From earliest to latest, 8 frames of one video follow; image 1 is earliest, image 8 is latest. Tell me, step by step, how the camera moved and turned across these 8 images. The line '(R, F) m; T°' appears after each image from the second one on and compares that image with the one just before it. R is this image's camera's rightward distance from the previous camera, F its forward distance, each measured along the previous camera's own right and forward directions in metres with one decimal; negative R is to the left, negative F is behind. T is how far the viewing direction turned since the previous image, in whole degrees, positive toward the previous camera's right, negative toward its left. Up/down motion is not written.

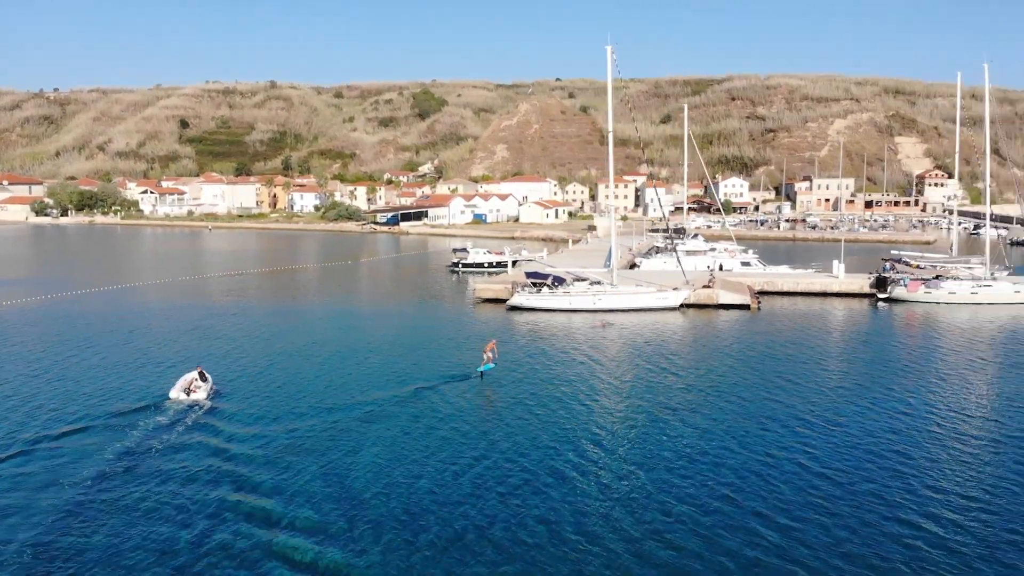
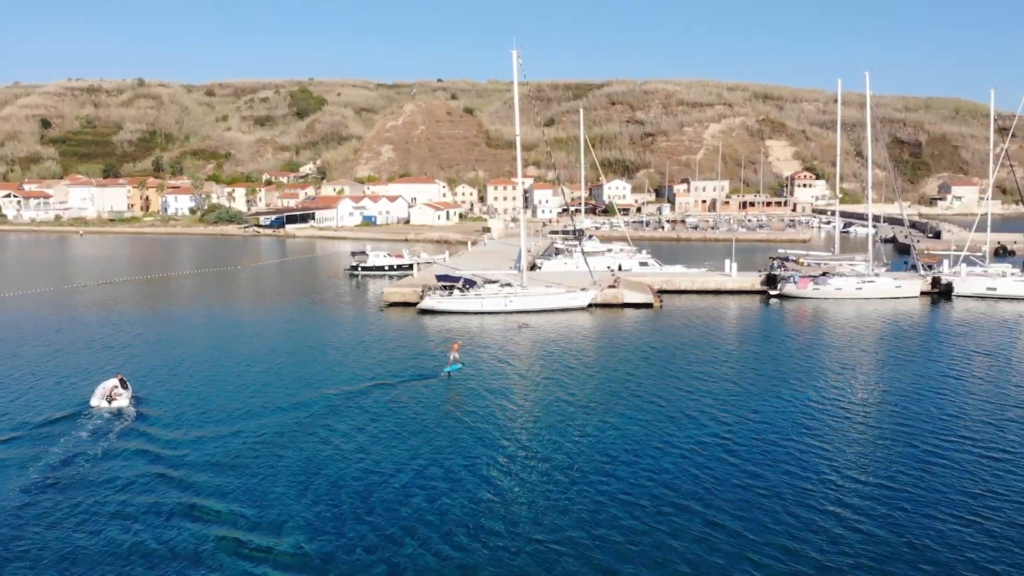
(-0.9, +0.2) m; +7°
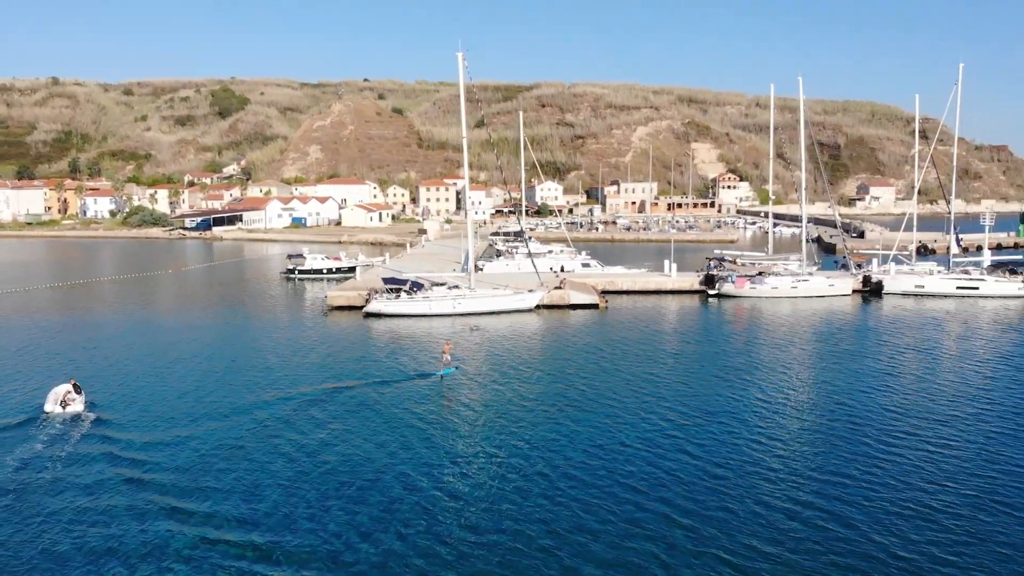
(-0.6, +0.1) m; +4°
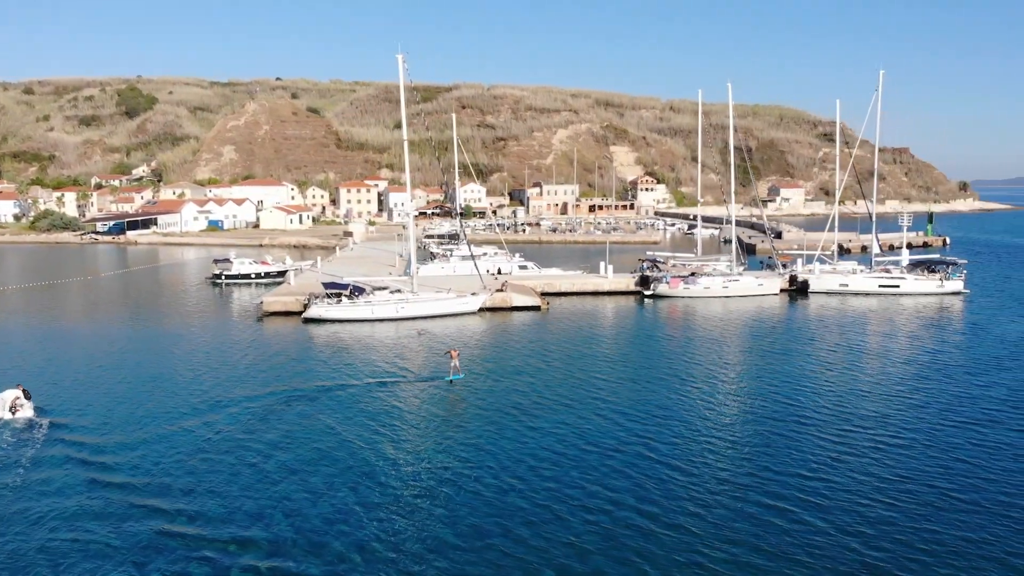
(-0.8, 0.0) m; +5°
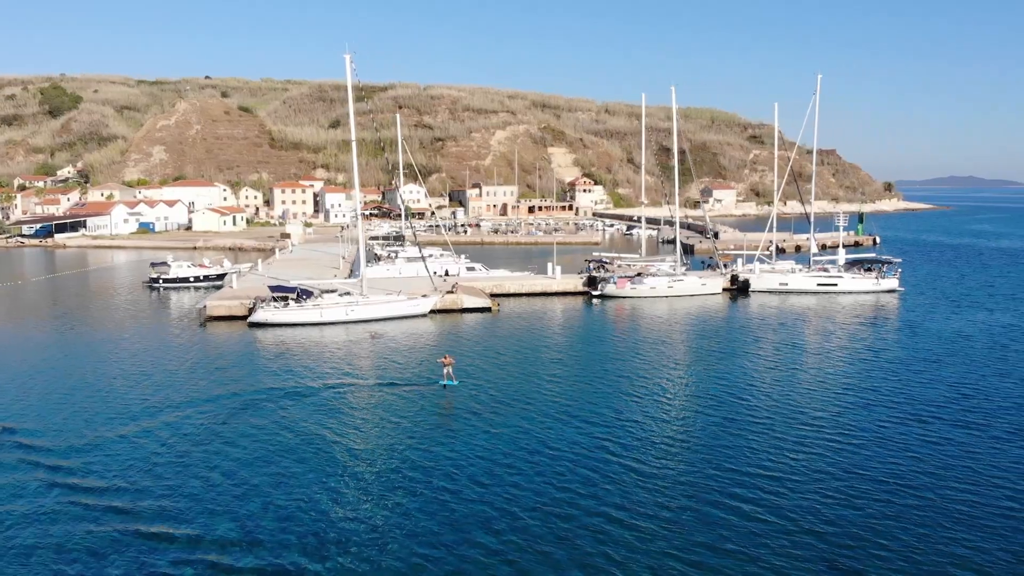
(-0.5, +0.1) m; +4°
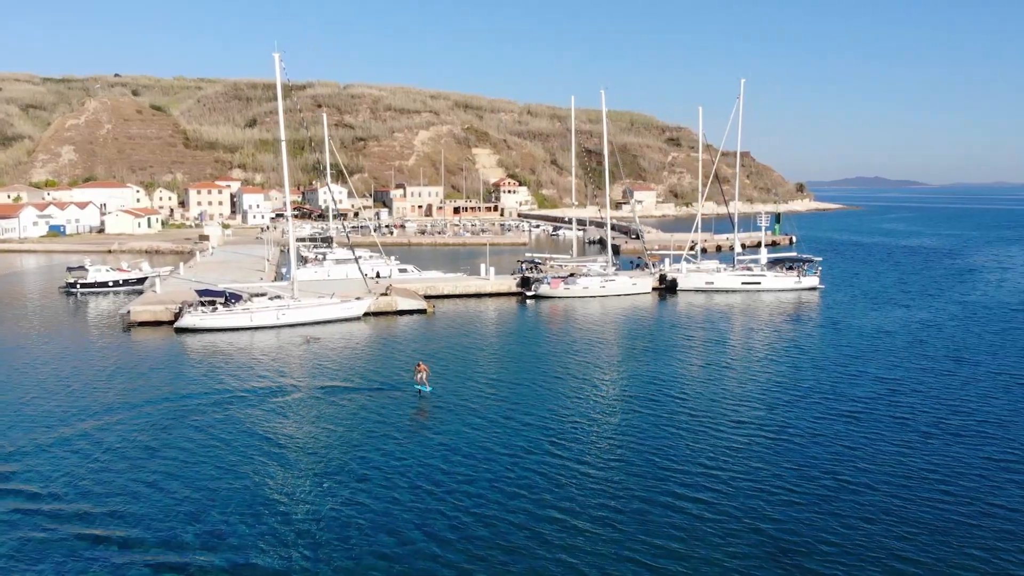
(-0.4, +0.1) m; +5°
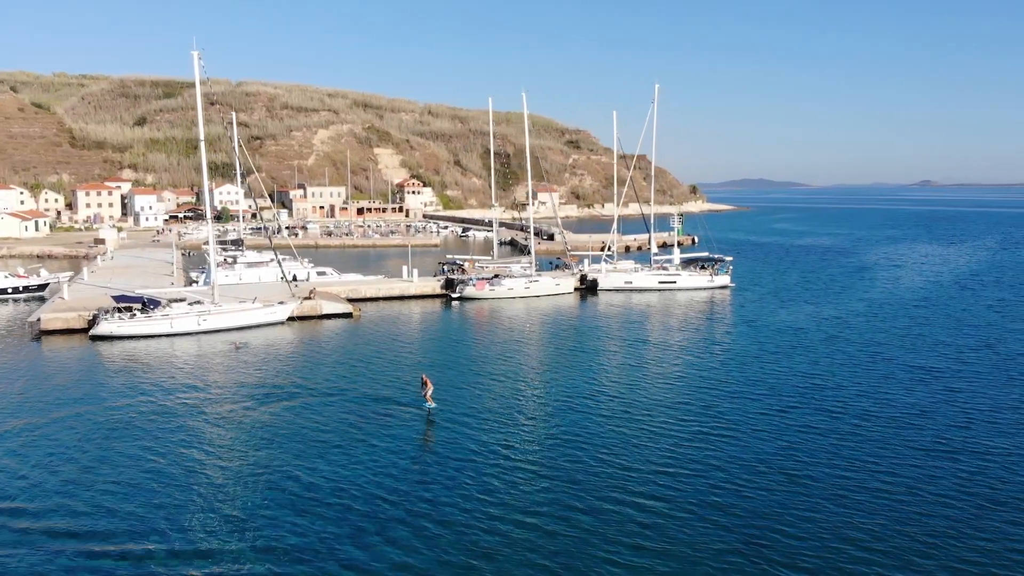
(-0.9, +0.1) m; +6°
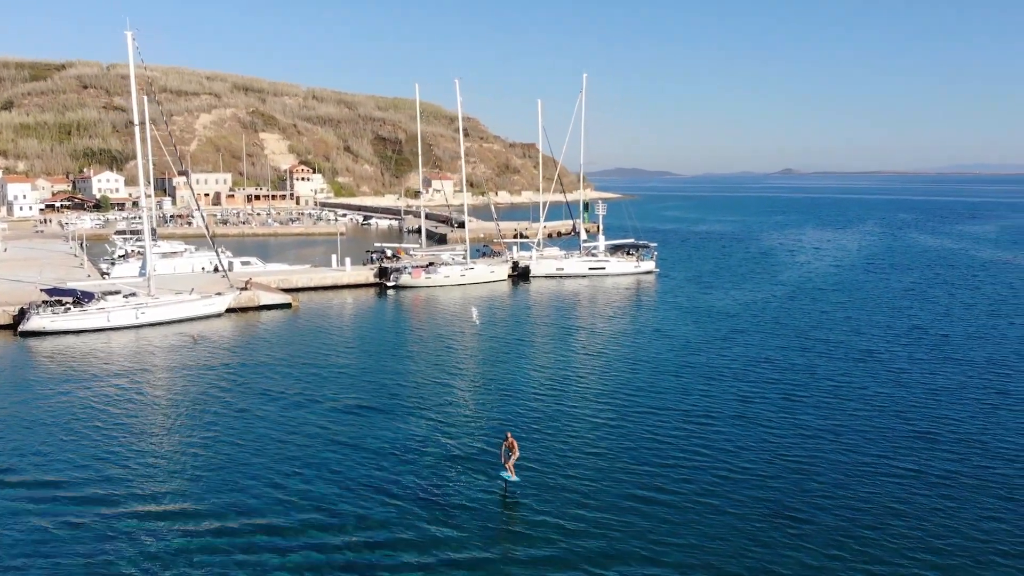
(-1.8, +0.2) m; +6°
